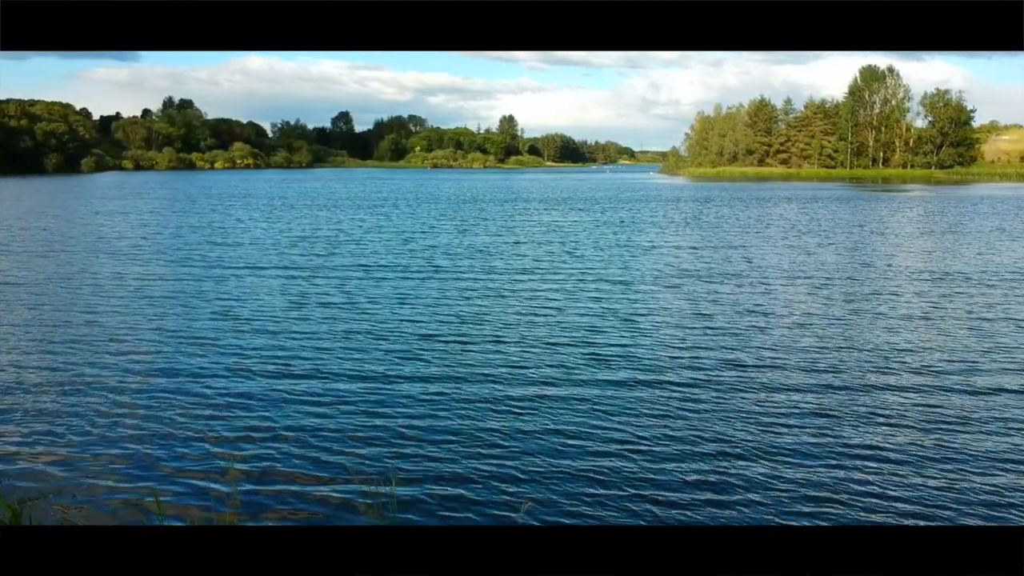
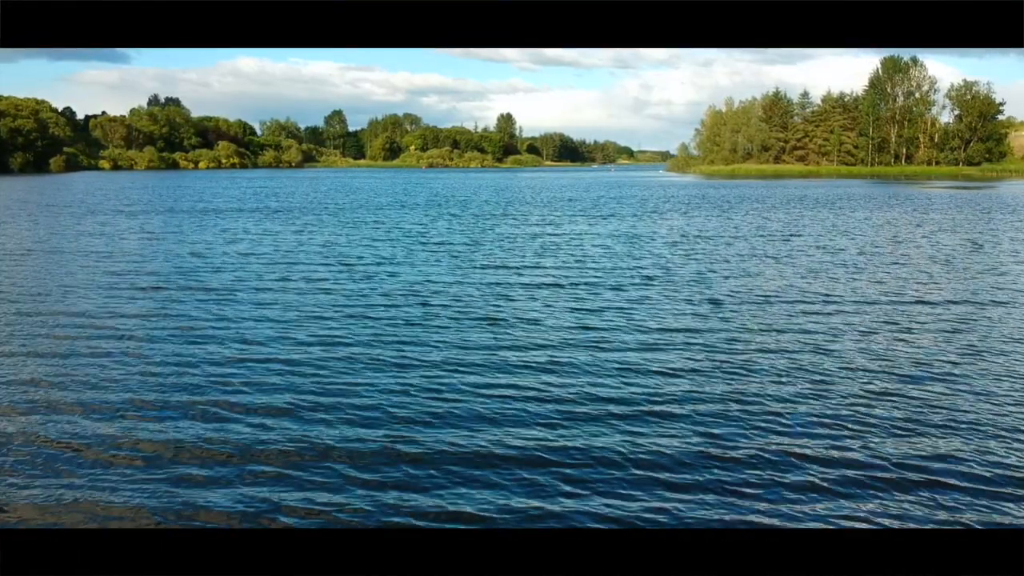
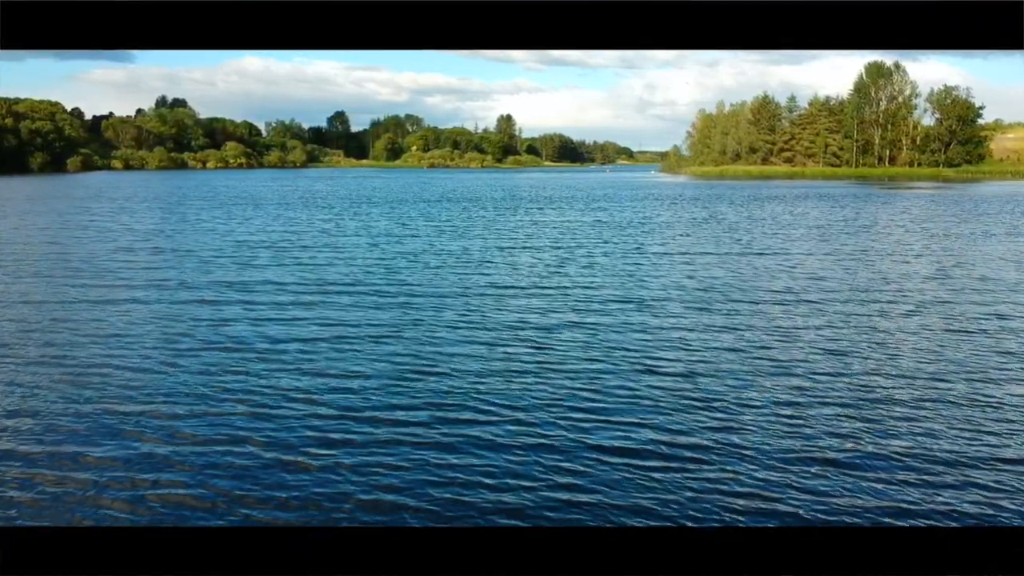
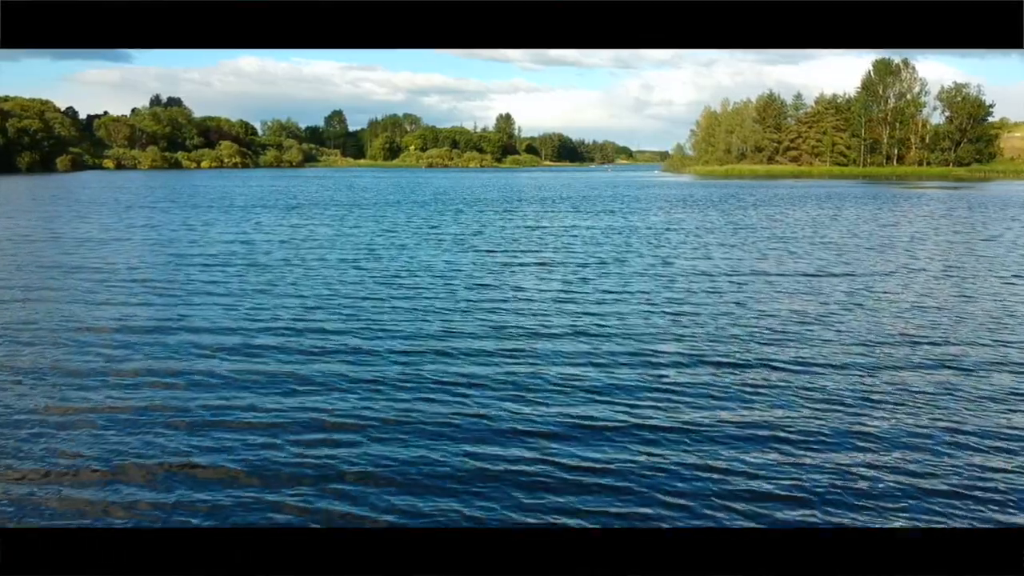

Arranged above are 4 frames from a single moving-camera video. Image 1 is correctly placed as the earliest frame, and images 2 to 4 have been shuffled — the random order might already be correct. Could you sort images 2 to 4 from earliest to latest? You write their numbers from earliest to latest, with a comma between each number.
3, 4, 2
